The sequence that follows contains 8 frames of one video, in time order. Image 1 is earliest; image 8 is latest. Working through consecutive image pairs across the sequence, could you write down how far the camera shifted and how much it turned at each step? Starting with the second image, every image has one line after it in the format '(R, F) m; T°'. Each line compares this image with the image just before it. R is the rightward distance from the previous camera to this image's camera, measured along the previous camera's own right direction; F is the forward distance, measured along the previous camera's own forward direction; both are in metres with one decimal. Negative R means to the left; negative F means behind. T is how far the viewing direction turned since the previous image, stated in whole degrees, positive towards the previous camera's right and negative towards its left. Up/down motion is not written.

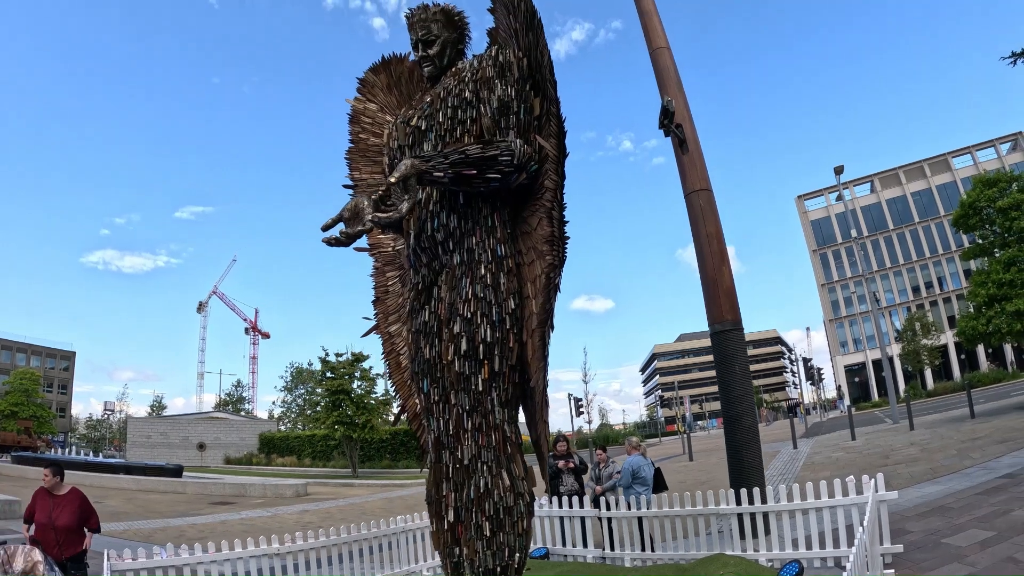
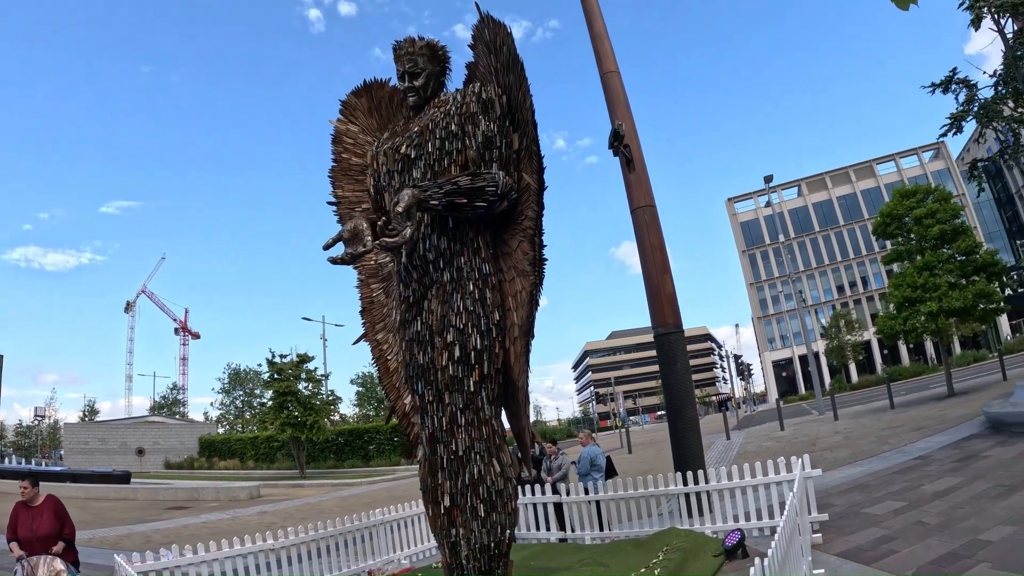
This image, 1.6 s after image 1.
(-0.3, -0.5) m; +6°
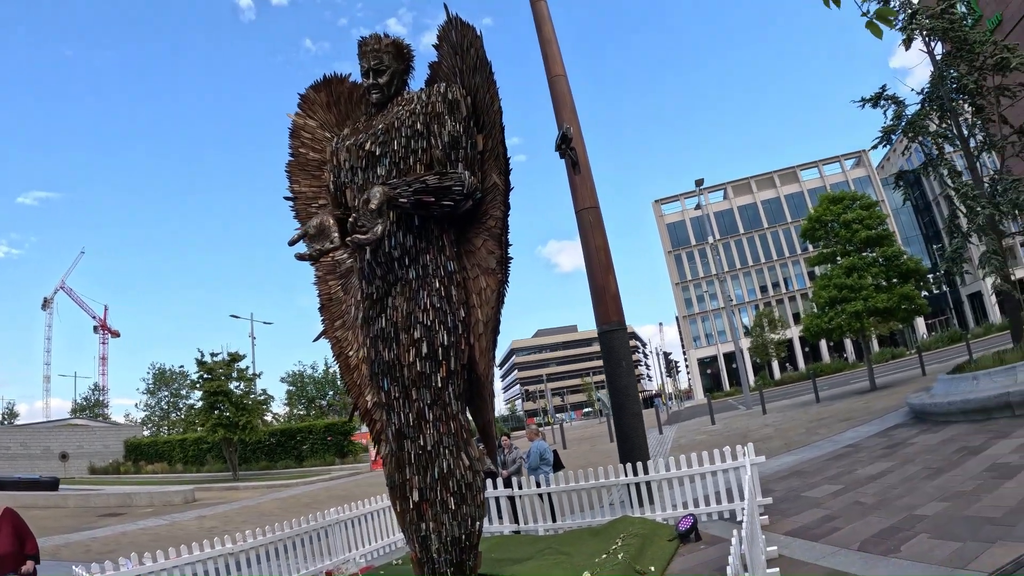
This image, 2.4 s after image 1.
(-0.2, -0.1) m; +6°
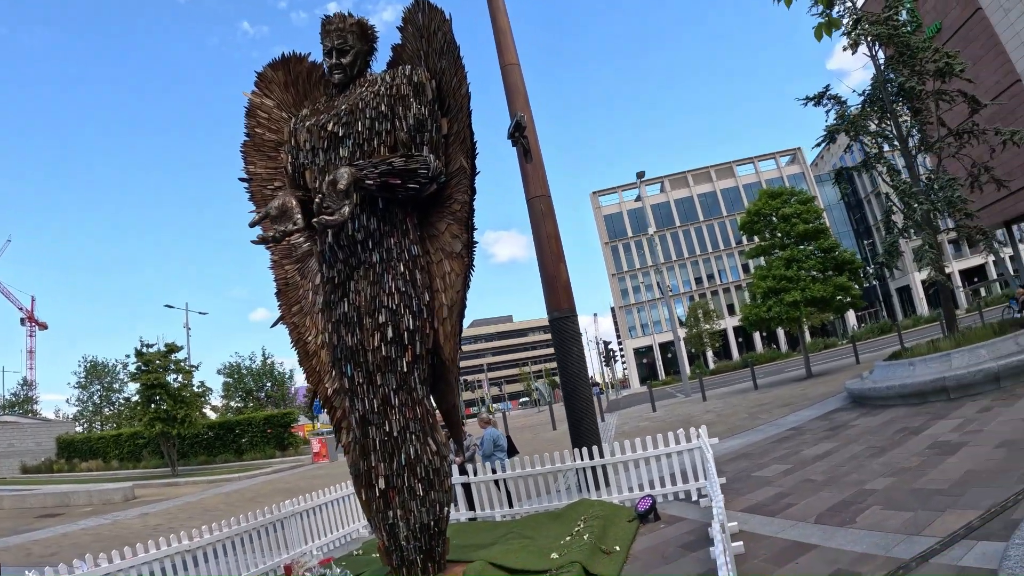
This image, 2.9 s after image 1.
(-0.1, 0.0) m; +5°
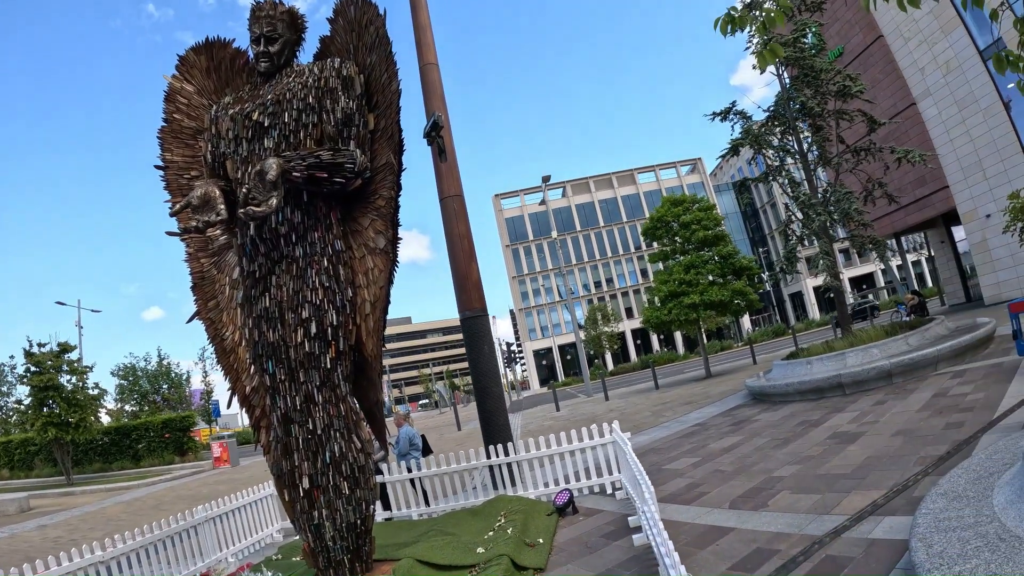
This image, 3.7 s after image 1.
(-0.1, -0.1) m; +8°
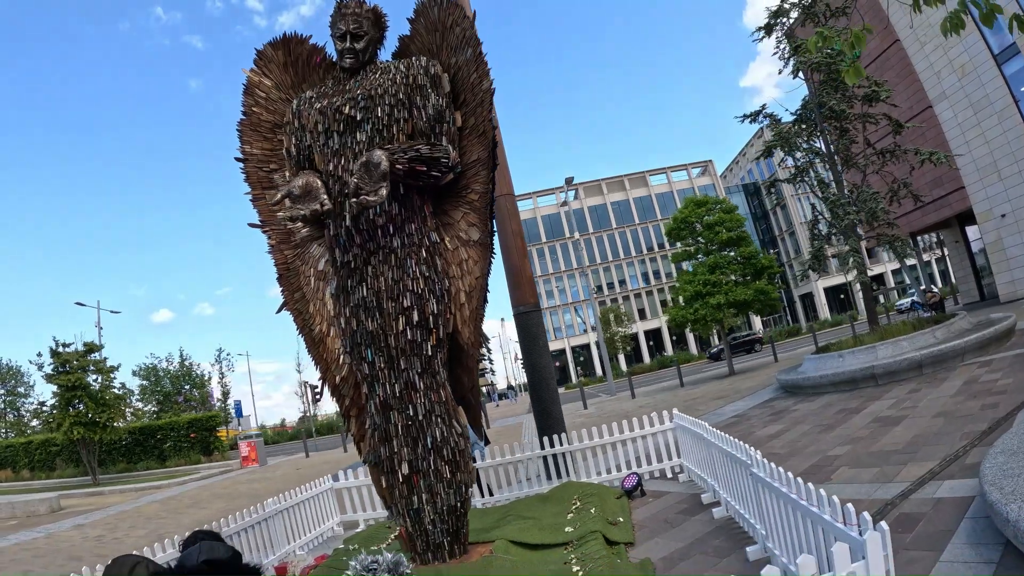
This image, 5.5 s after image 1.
(-0.7, -0.1) m; 0°
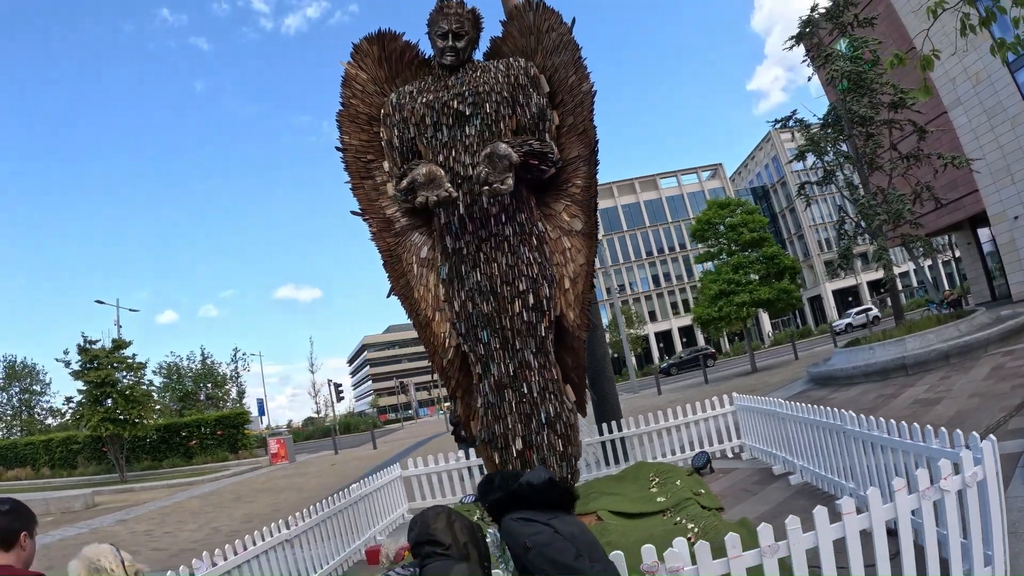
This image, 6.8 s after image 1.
(-0.9, -0.2) m; +1°
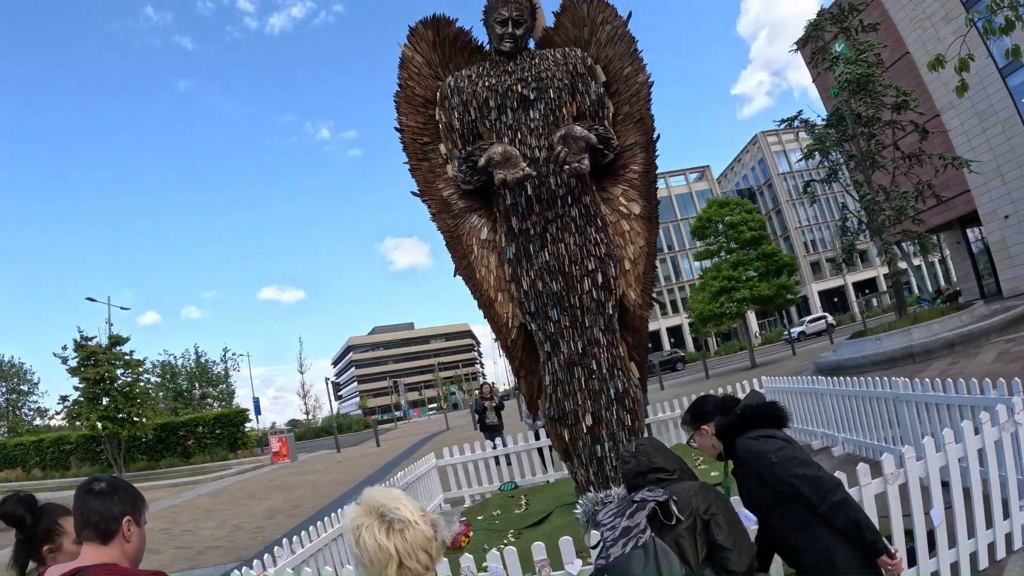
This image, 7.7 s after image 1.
(-0.7, -0.1) m; +2°
